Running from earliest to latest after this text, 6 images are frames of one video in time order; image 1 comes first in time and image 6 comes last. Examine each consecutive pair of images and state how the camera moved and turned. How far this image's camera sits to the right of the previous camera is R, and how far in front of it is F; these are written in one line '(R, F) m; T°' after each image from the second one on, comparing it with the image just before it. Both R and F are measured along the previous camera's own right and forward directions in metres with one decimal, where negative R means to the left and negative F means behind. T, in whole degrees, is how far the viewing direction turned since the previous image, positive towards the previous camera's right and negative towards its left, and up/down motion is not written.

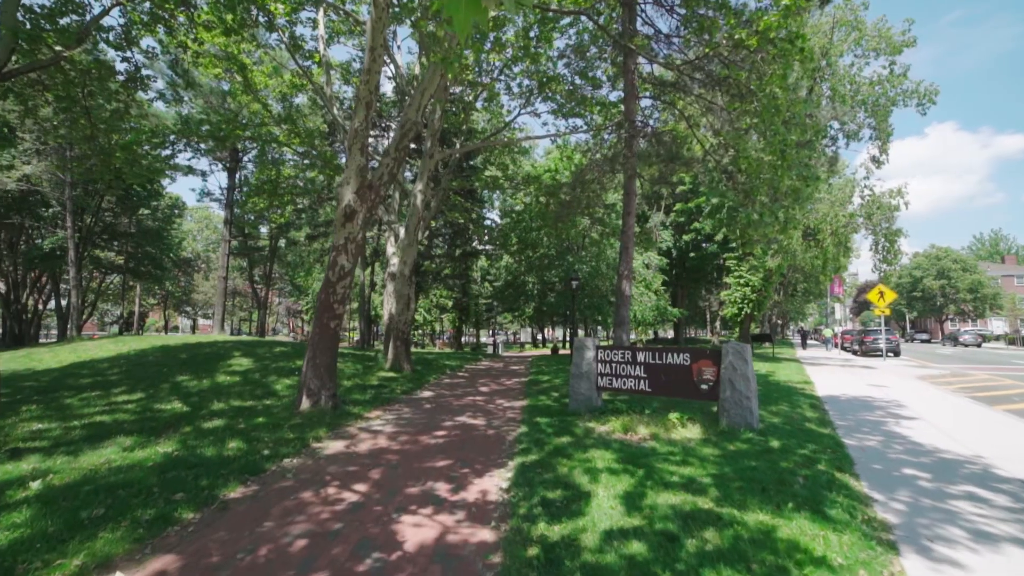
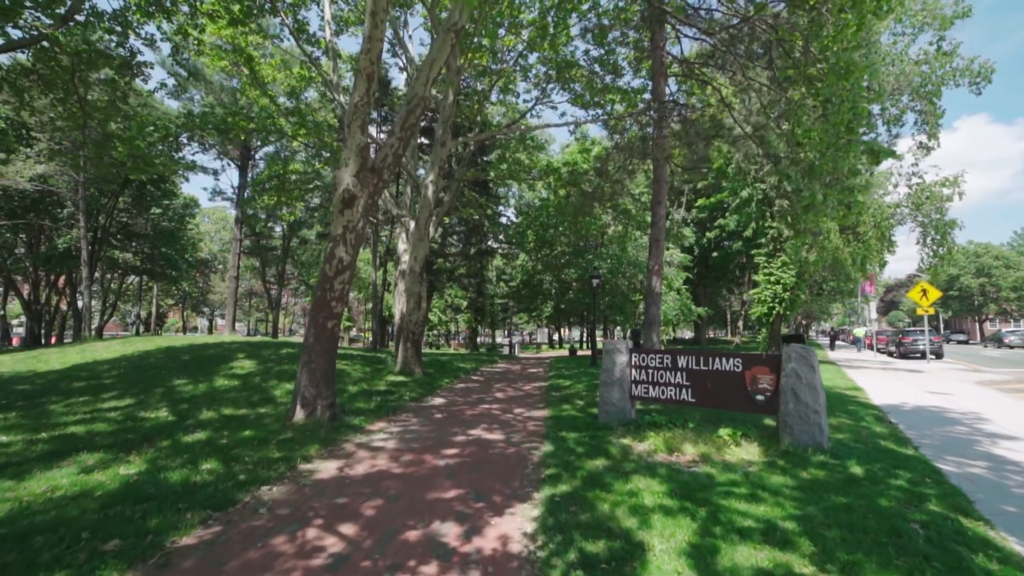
(-0.1, +0.9) m; -2°
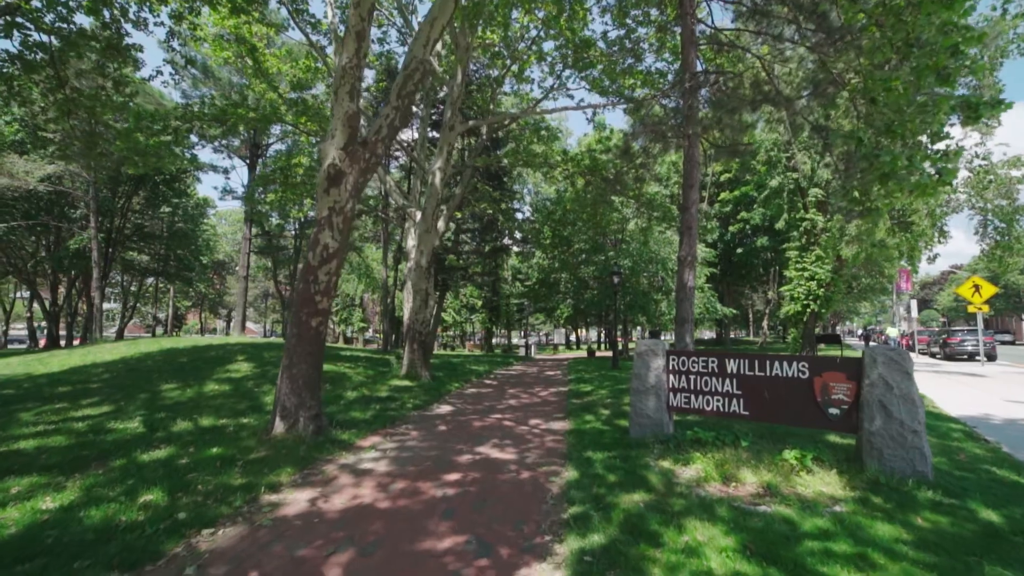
(0.0, +1.0) m; -2°
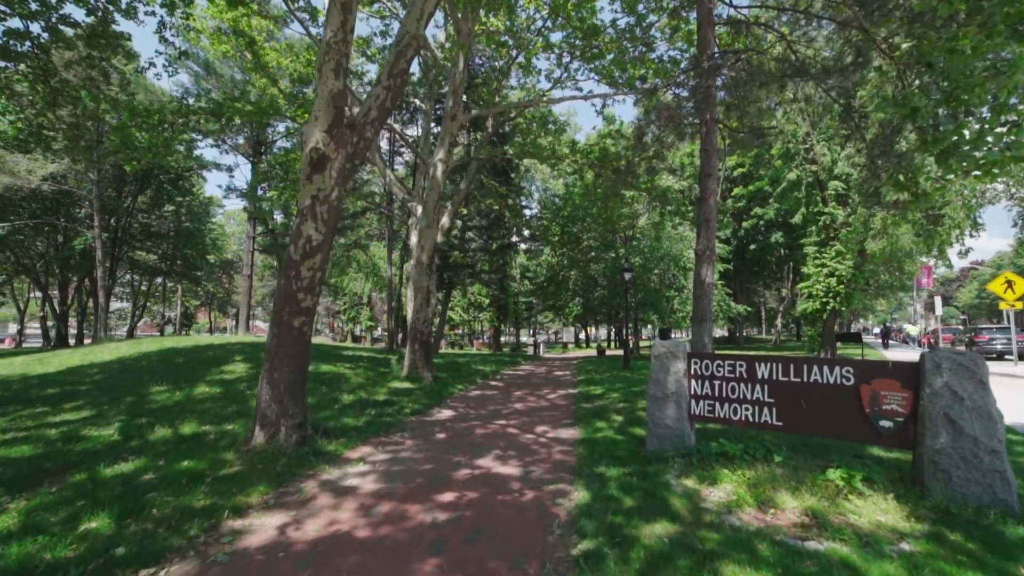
(+0.1, +0.6) m; -1°
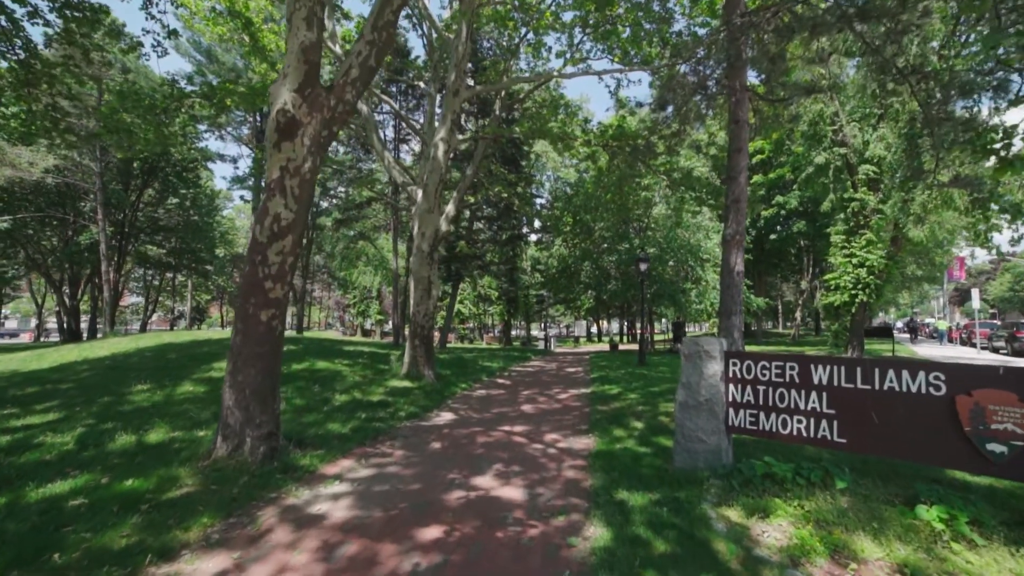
(+0.1, +0.8) m; -1°
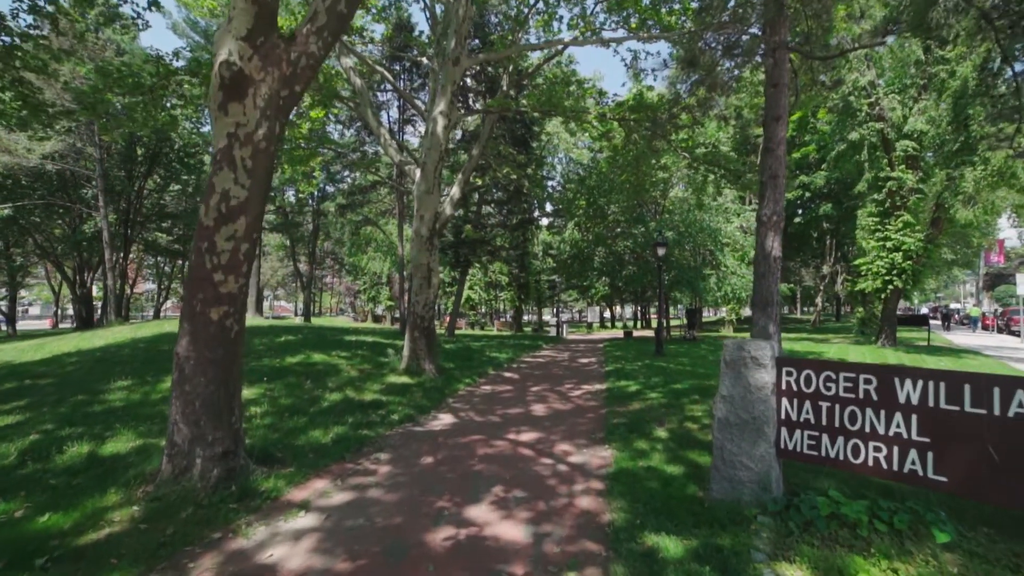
(+0.1, +0.8) m; -1°
